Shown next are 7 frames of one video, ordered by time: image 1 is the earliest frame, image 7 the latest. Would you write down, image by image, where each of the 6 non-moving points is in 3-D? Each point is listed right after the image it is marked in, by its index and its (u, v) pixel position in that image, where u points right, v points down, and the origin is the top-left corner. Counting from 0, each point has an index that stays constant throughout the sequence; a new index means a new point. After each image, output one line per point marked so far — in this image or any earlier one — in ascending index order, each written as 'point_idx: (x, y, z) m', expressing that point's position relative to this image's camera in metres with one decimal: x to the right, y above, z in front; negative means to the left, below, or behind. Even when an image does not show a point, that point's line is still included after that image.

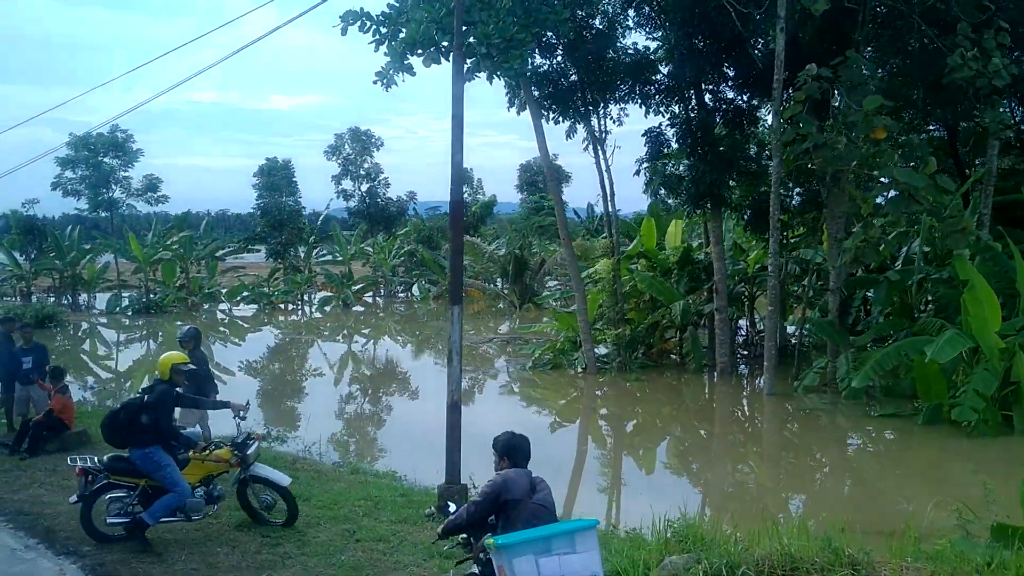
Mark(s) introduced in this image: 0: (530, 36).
0: (+0.2, +2.9, +11.3) m
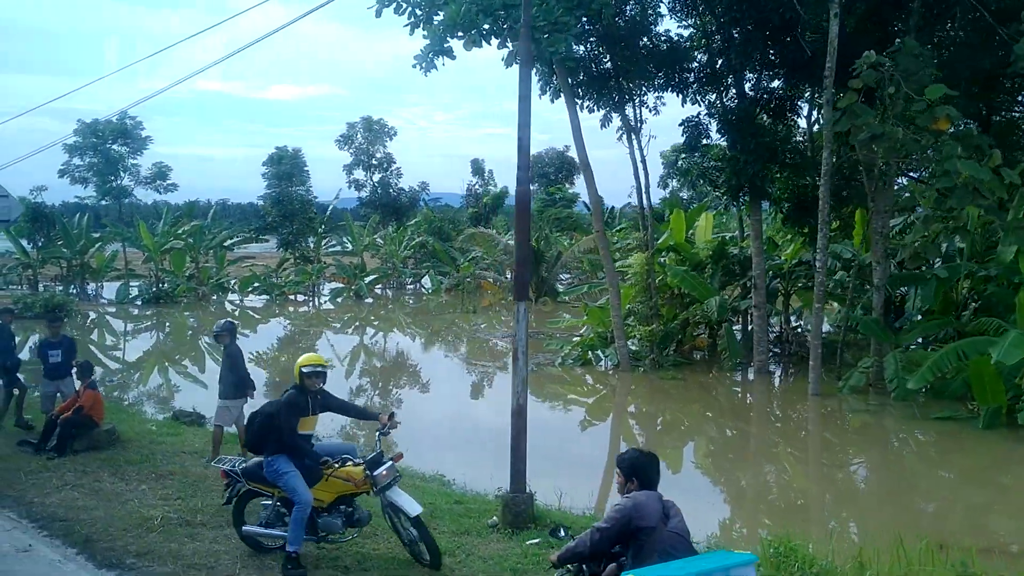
0: (+0.7, +3.0, +10.9) m
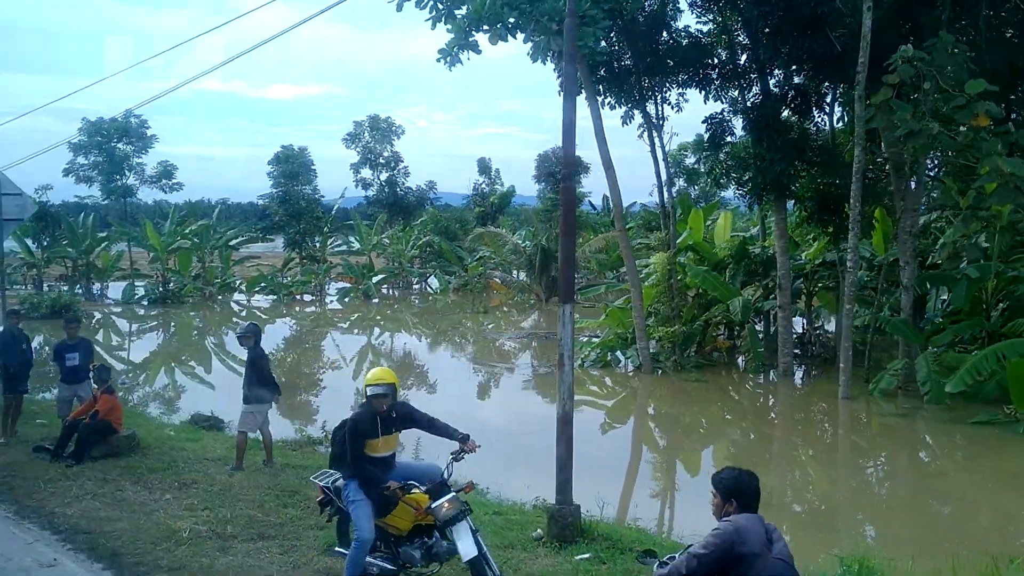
0: (+1.0, +3.0, +10.6) m
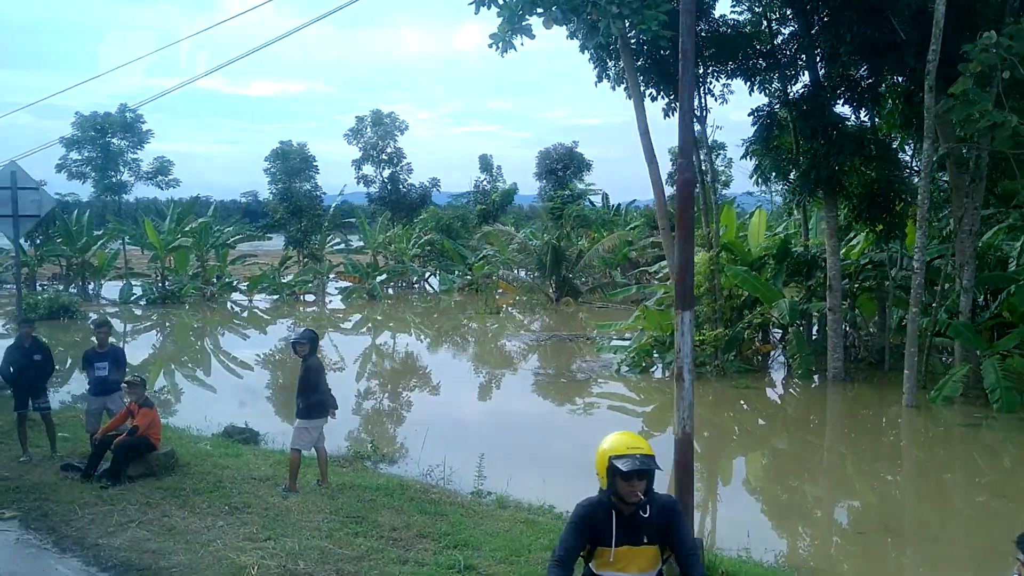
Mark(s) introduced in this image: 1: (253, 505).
0: (+1.5, +3.0, +9.9) m
1: (-1.8, -1.5, +6.6) m
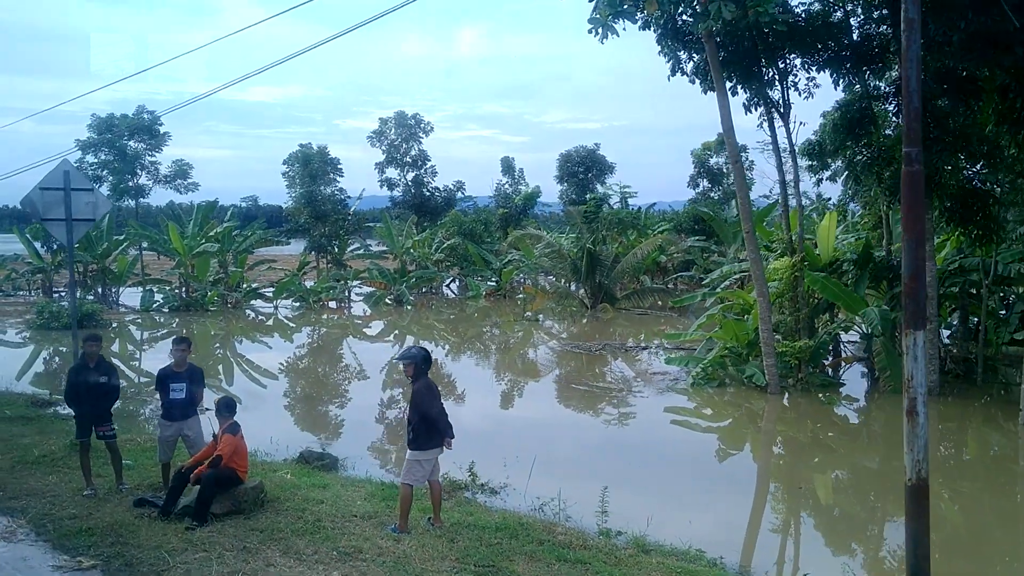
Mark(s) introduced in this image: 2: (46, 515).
0: (+2.4, +2.9, +9.1) m
1: (-0.9, -1.5, +5.8) m
2: (-3.1, -1.5, +6.5) m
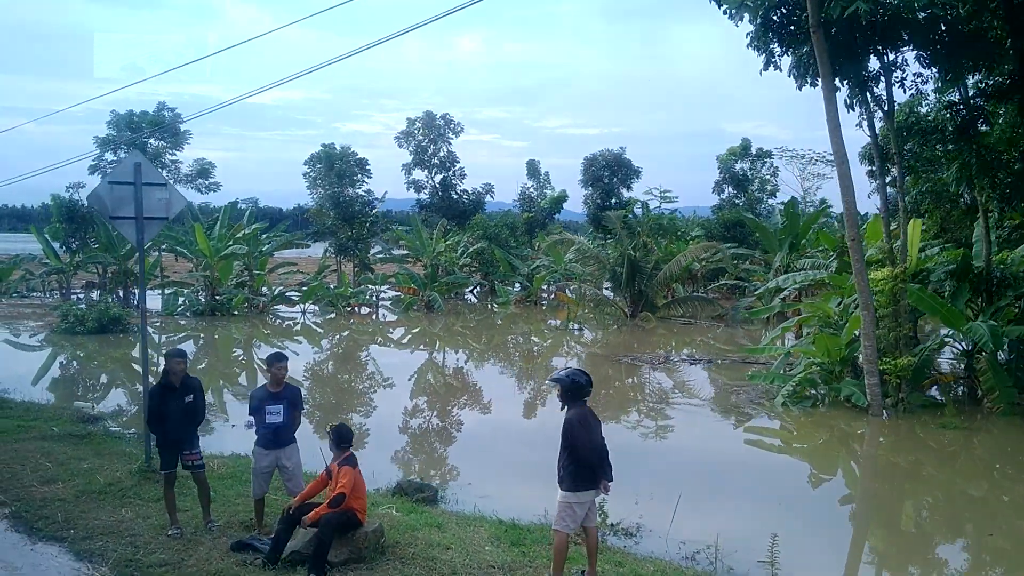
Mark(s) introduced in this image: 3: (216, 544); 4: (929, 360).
0: (+3.3, +2.8, +8.2) m
1: (0.0, -1.6, +4.8) m
2: (-2.2, -1.6, +5.6) m
3: (-1.8, -1.5, +5.8) m
4: (+5.0, -0.9, +11.8) m
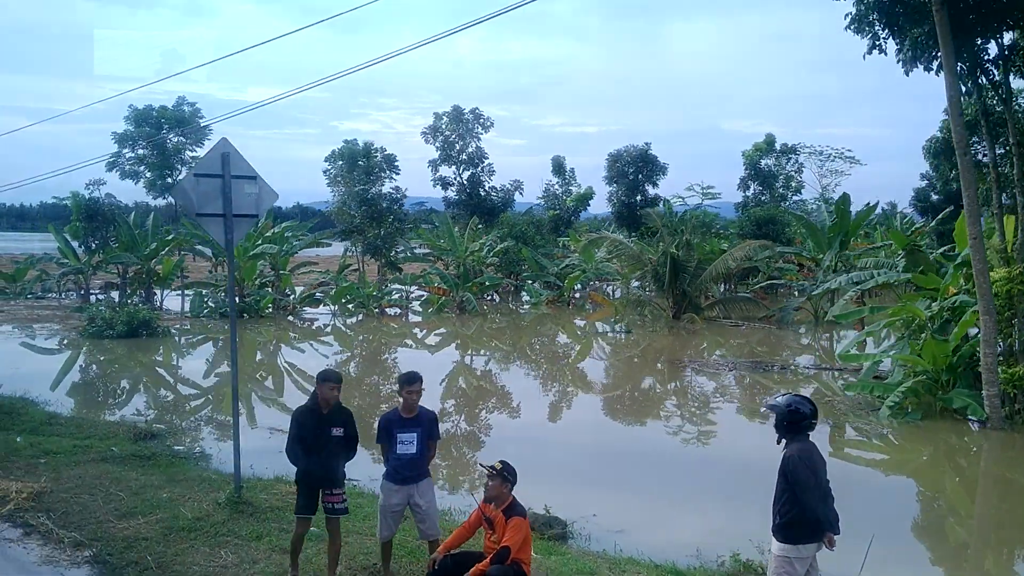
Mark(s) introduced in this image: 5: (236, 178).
0: (+4.3, +2.7, +7.3) m
1: (+1.0, -1.7, +4.0) m
2: (-1.2, -1.6, +4.7) m
3: (-0.8, -1.6, +4.9) m
4: (+5.9, -0.9, +11.0) m
5: (-1.8, +0.7, +6.5) m
